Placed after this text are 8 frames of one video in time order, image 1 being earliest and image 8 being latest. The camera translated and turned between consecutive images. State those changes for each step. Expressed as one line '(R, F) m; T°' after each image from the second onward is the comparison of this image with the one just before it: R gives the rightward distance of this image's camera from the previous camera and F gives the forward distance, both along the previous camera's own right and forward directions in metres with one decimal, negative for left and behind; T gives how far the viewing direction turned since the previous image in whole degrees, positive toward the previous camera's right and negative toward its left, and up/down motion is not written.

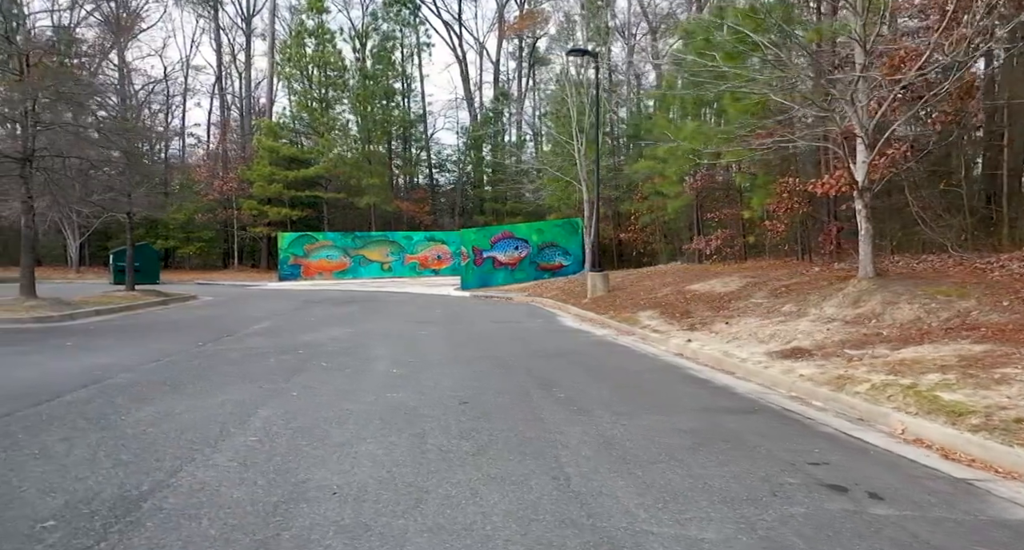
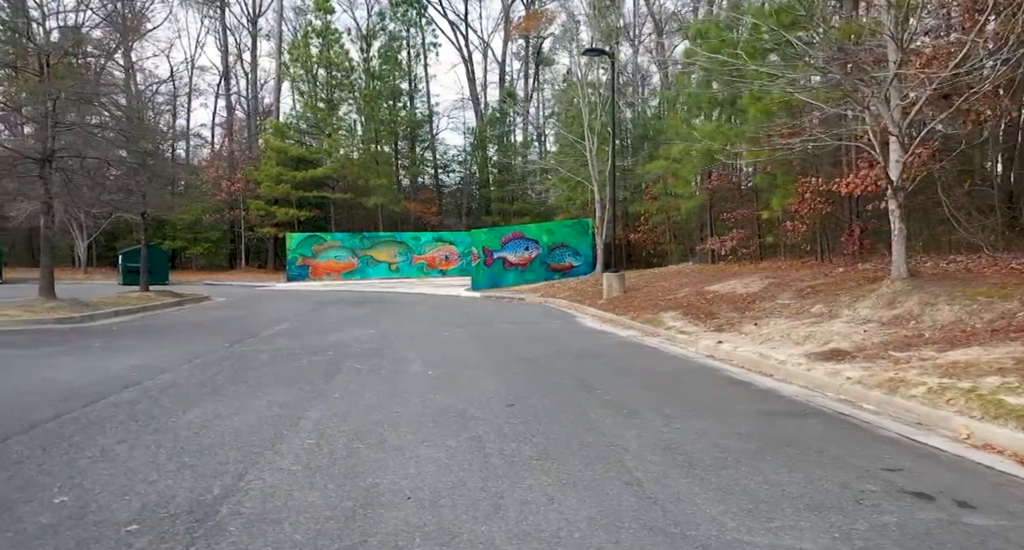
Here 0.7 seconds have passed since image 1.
(-0.4, +0.1) m; 0°
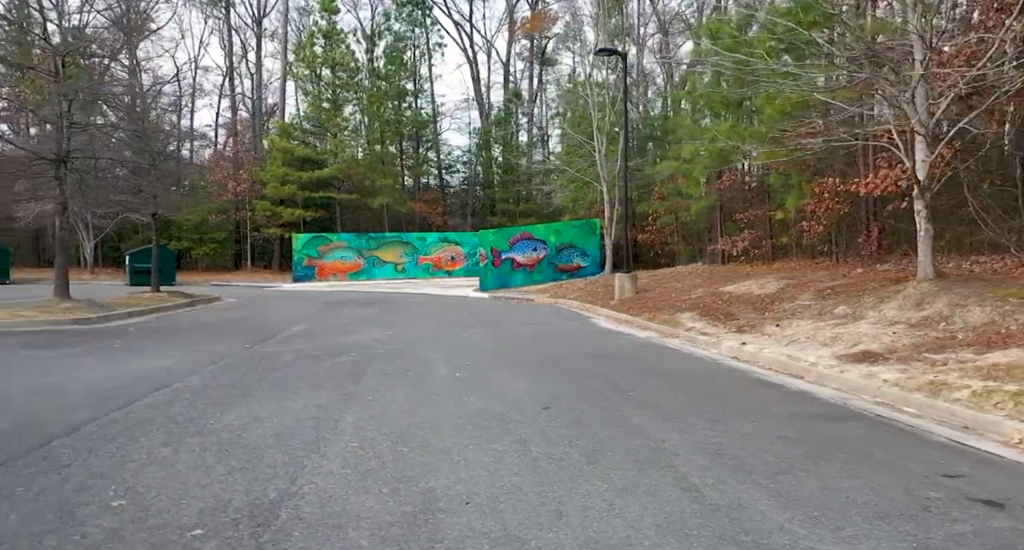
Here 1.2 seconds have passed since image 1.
(-0.3, 0.0) m; 0°
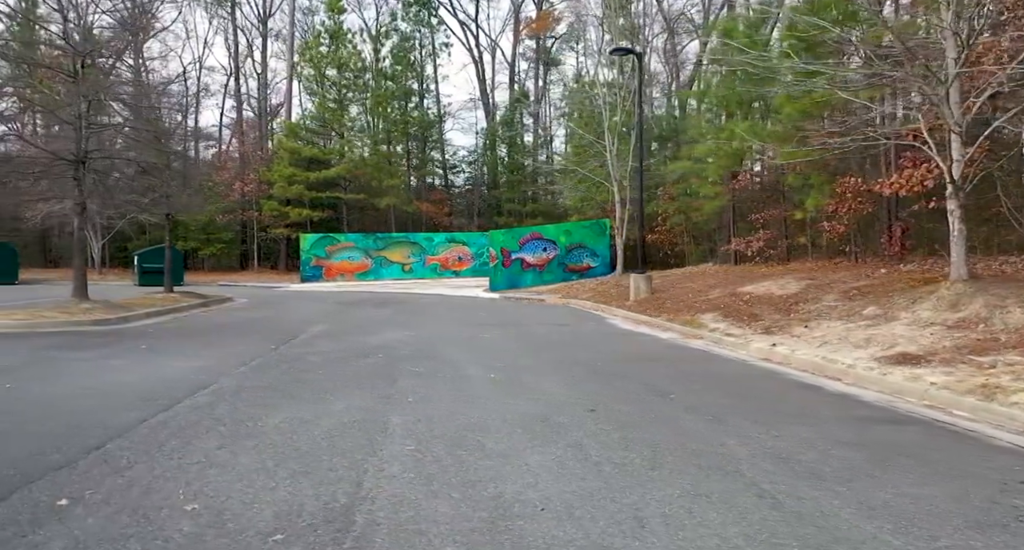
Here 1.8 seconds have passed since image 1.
(-0.4, +0.1) m; 0°
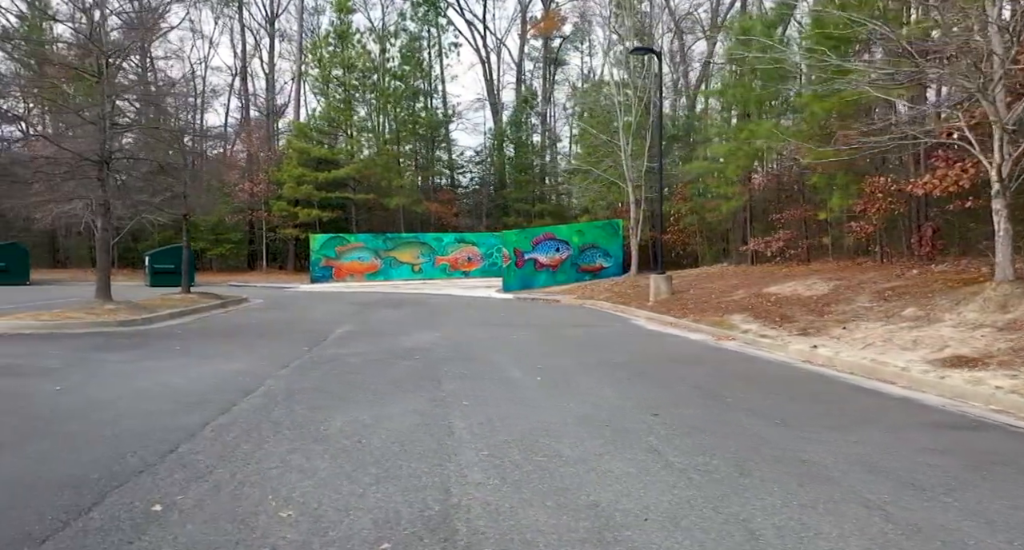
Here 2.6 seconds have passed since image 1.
(-0.5, +0.1) m; 0°
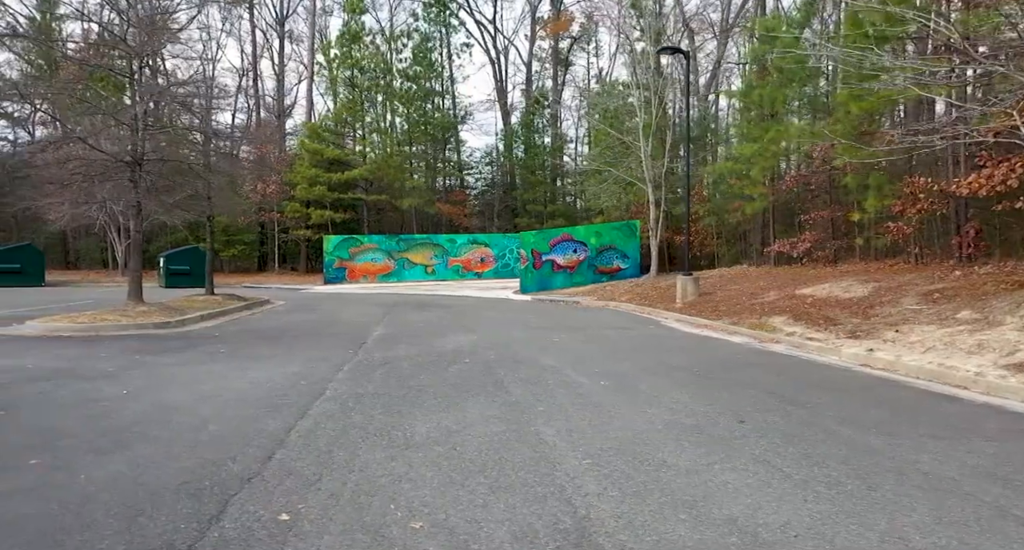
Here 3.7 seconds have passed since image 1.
(-0.7, +0.1) m; -1°
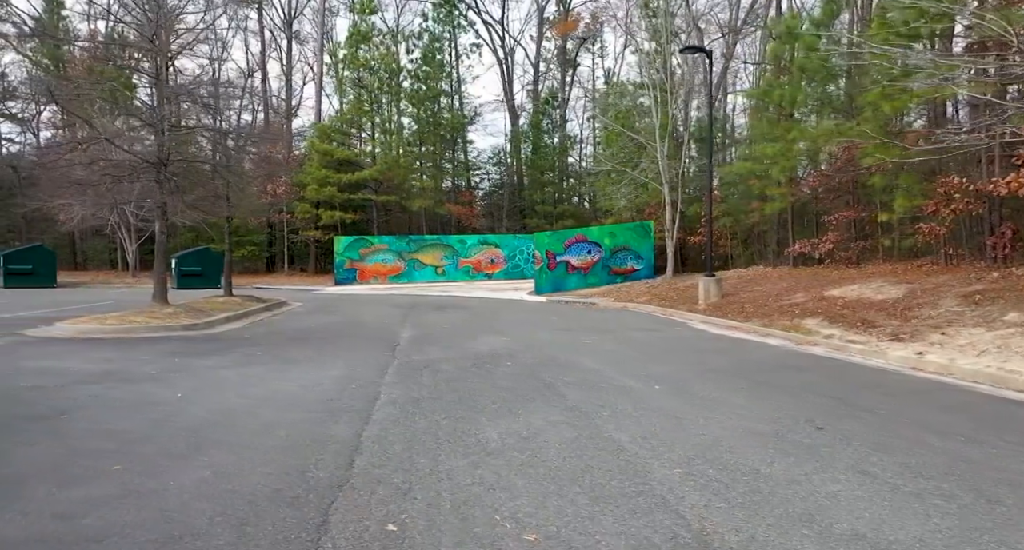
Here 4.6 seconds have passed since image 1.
(-0.5, +0.1) m; 0°
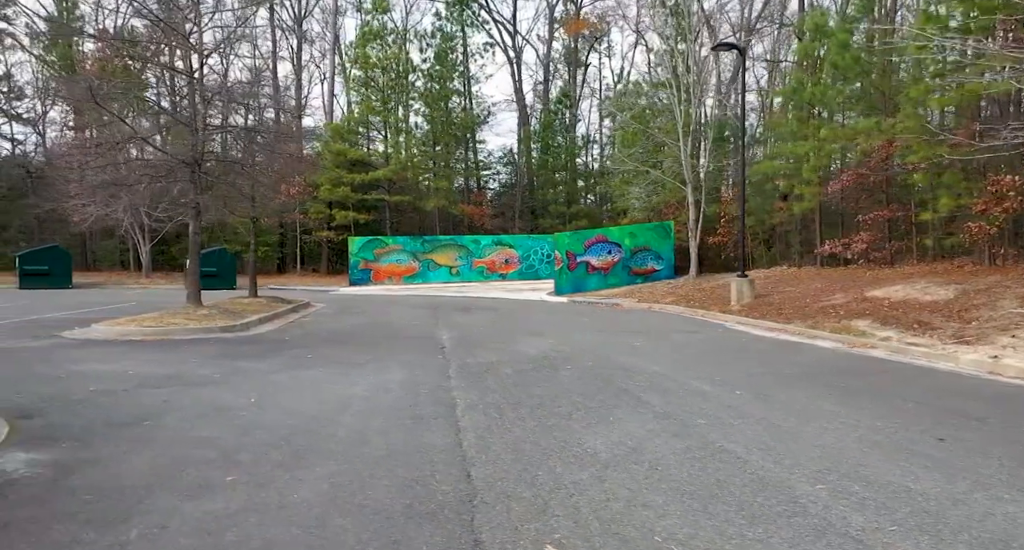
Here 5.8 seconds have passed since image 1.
(-0.8, +0.2) m; -1°
